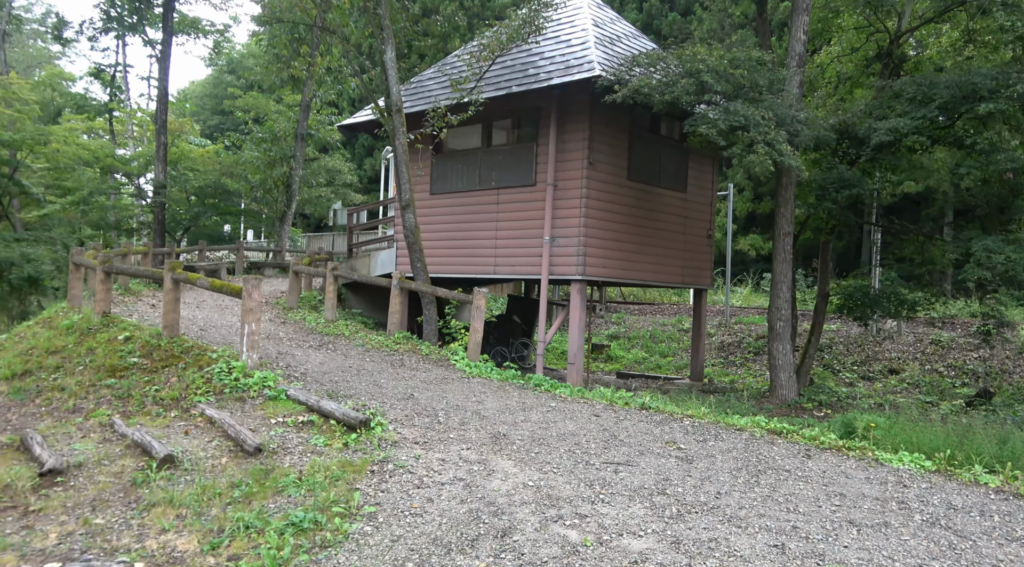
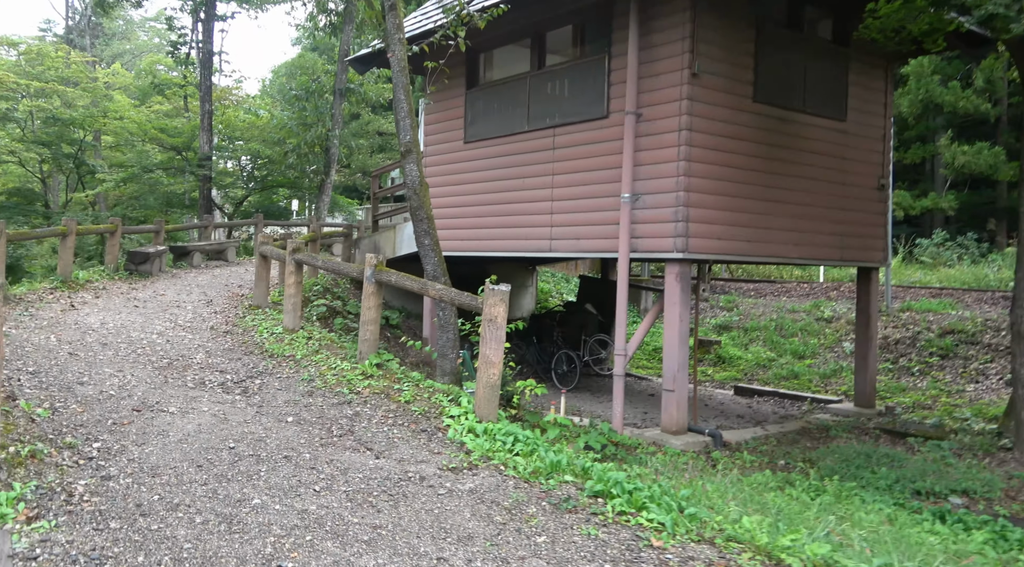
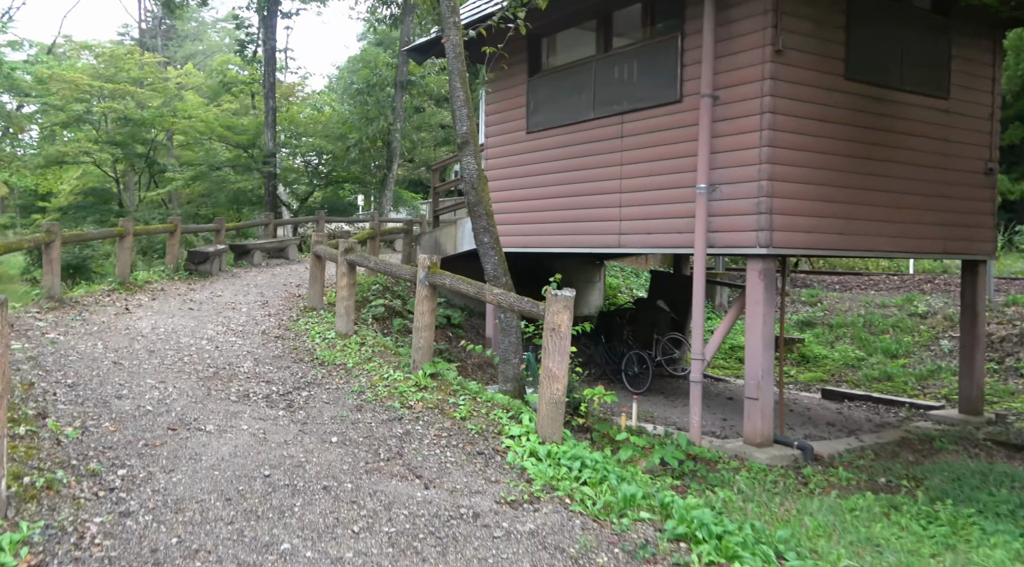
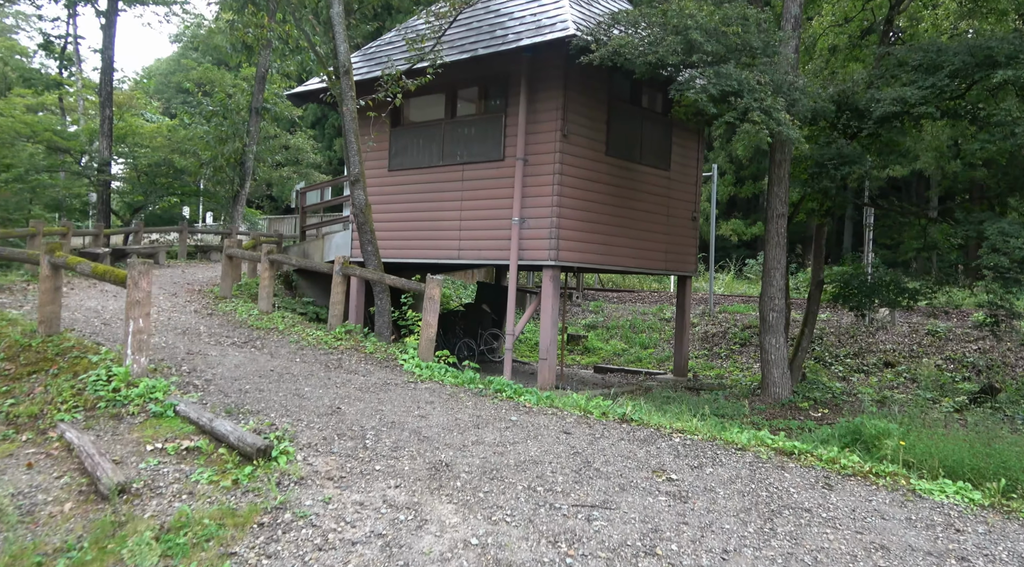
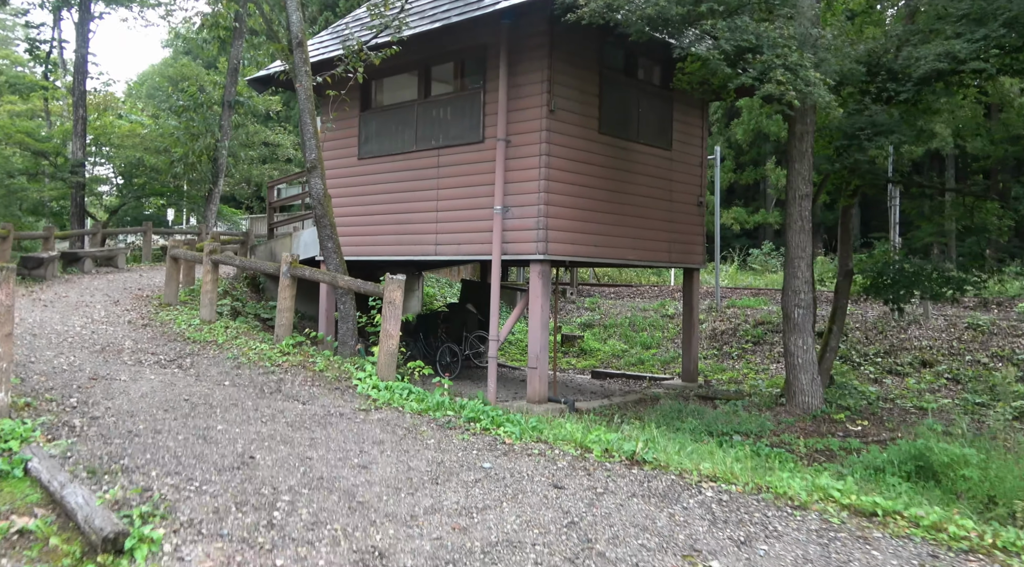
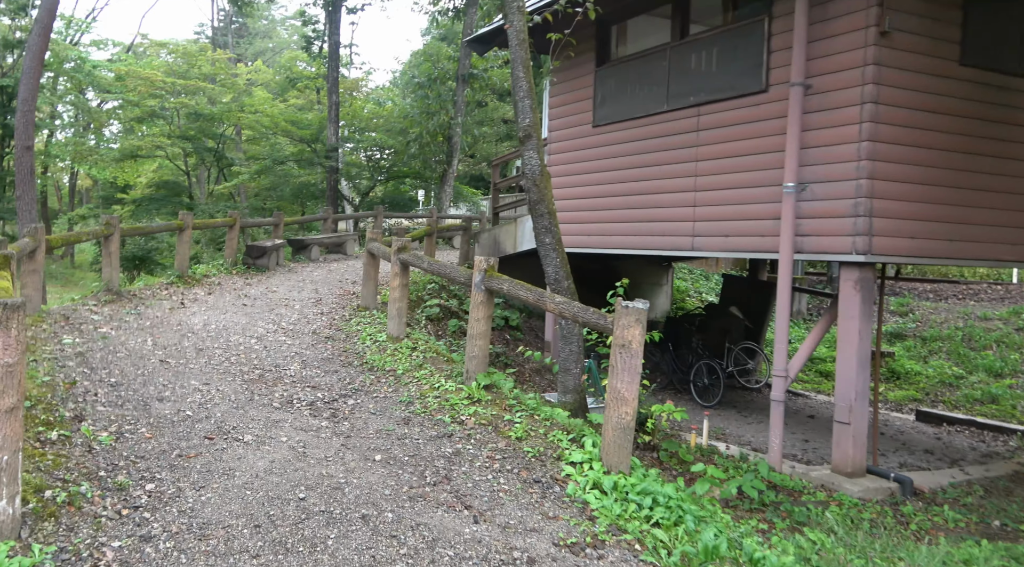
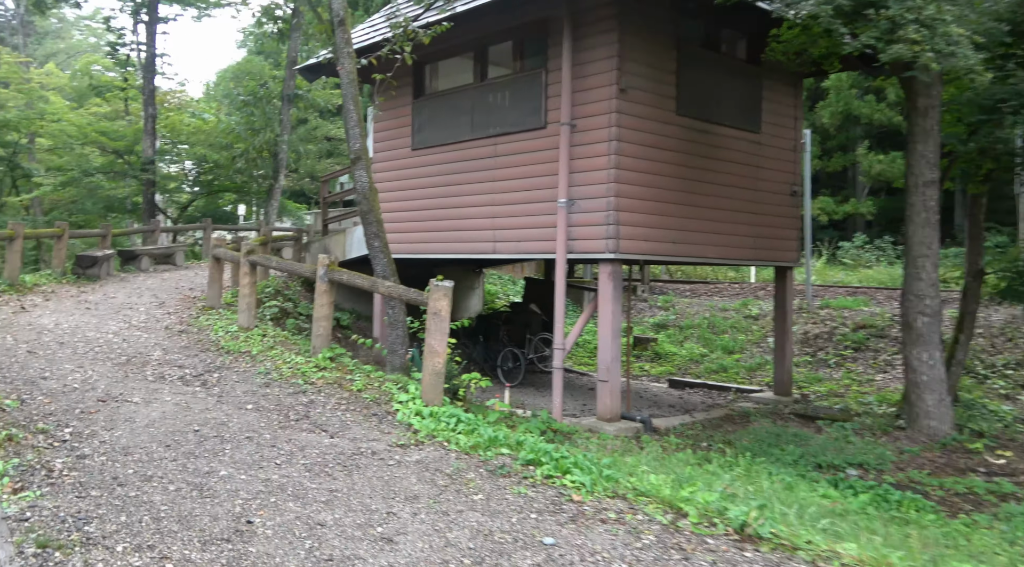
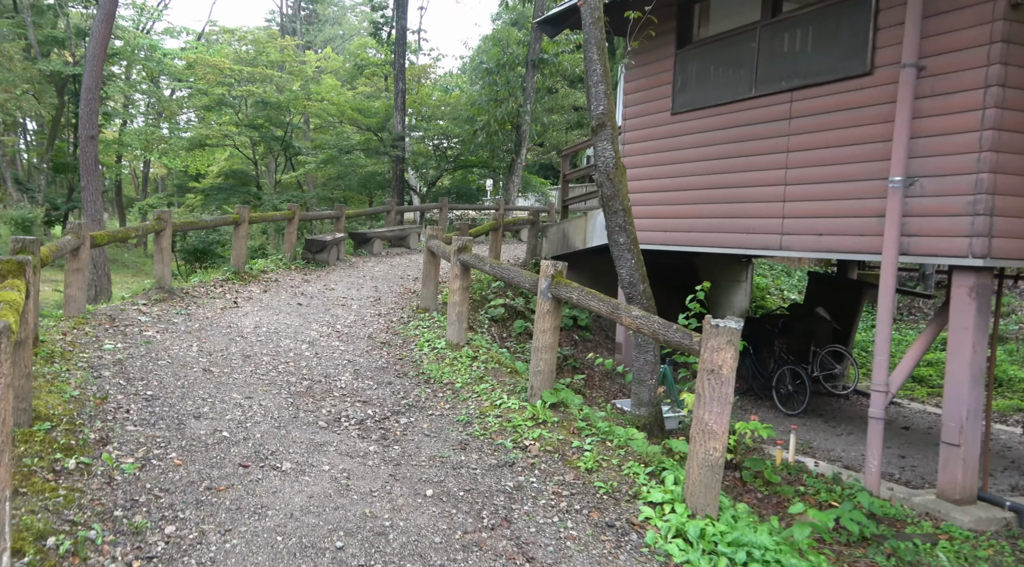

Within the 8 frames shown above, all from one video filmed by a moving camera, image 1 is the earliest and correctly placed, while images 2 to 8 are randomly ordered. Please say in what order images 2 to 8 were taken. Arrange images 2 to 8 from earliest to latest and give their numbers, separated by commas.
4, 5, 7, 2, 3, 6, 8
